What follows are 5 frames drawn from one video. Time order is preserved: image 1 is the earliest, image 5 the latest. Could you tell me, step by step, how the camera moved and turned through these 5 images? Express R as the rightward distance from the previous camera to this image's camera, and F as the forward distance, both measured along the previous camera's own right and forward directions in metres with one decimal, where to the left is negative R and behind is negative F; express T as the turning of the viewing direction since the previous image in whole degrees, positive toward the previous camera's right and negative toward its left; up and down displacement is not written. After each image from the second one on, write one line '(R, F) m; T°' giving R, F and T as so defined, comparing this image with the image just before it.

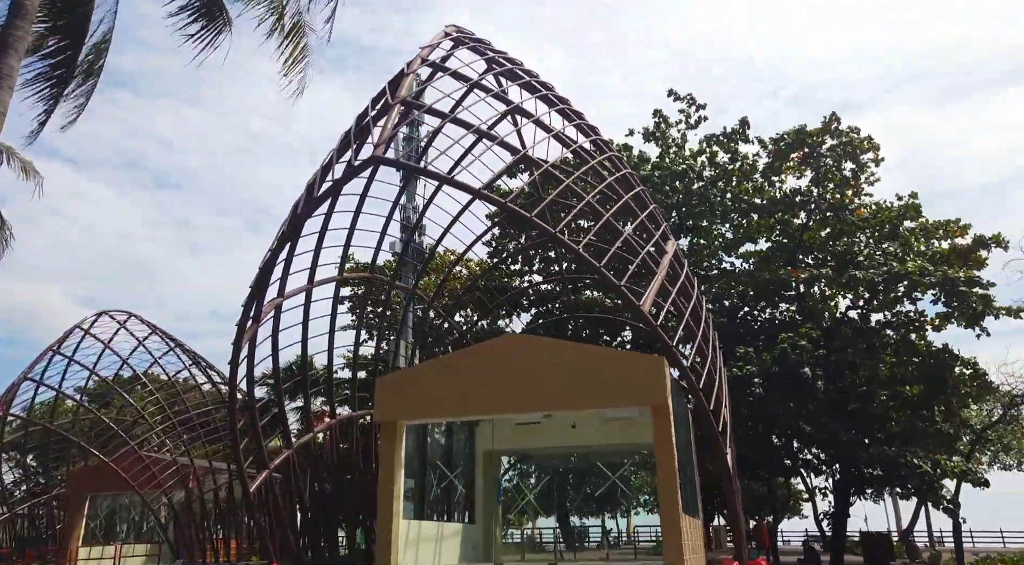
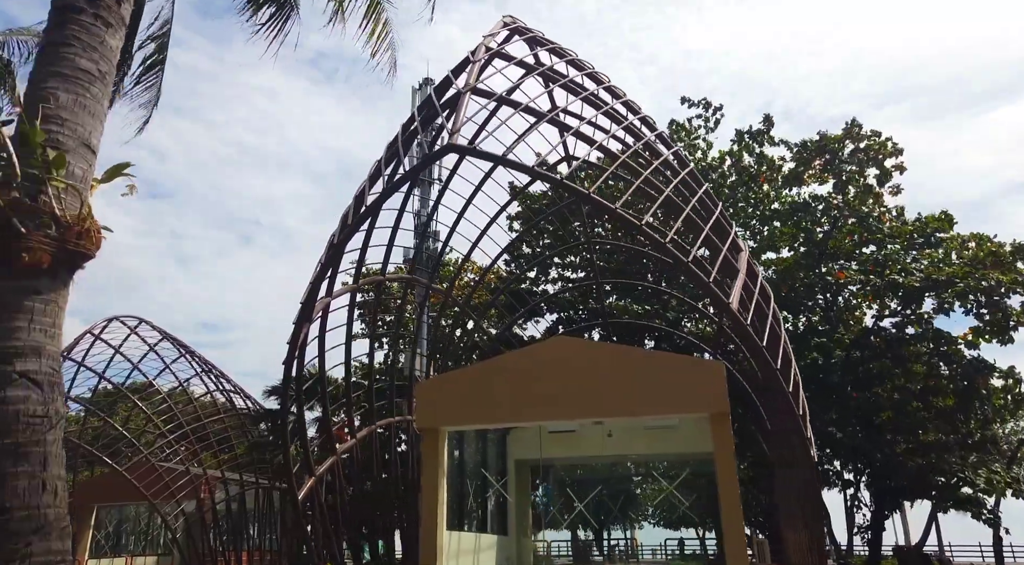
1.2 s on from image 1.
(-0.7, +0.3) m; 0°
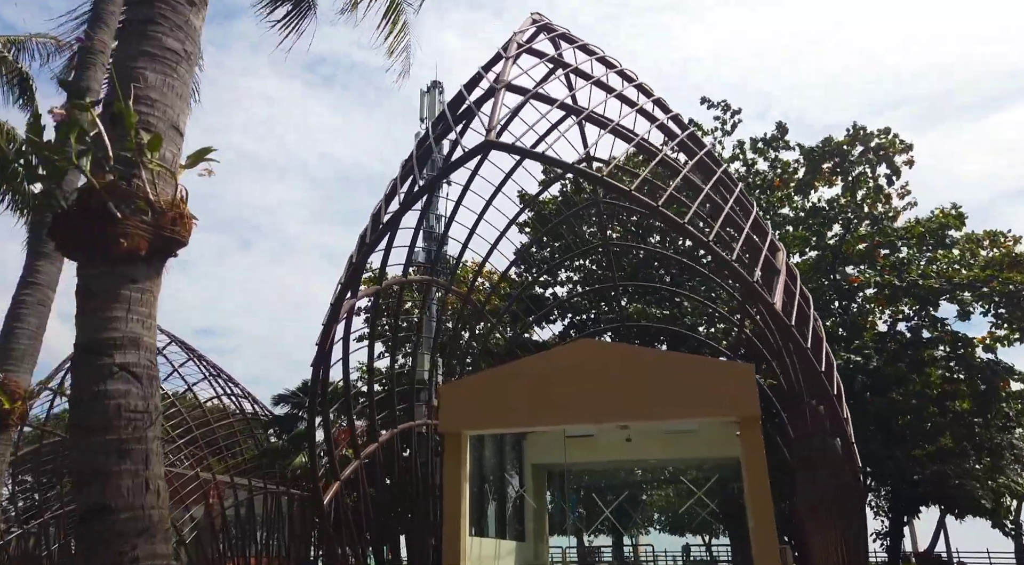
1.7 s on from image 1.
(-0.3, +0.1) m; 0°
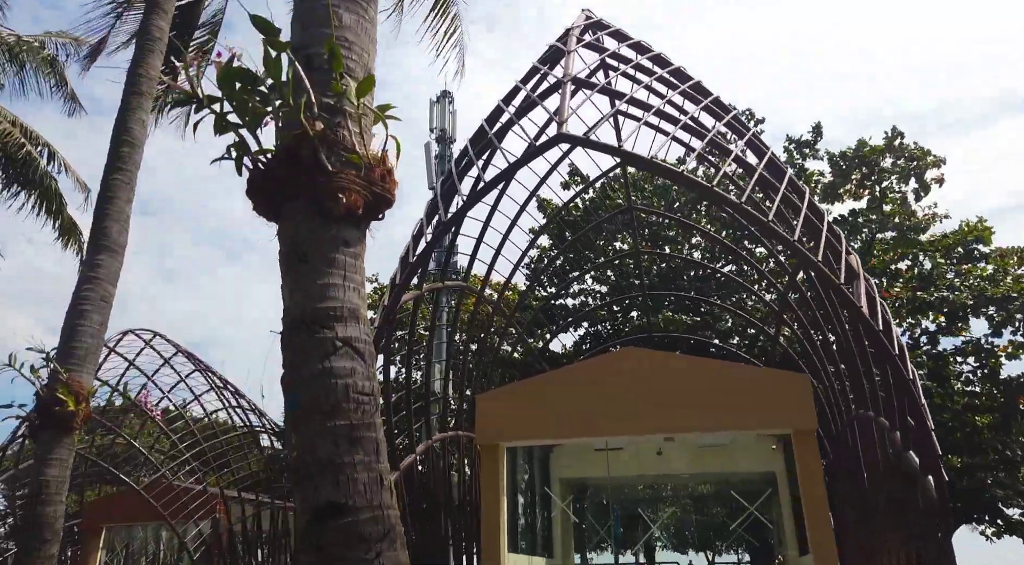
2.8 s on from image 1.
(-0.6, +0.2) m; +1°
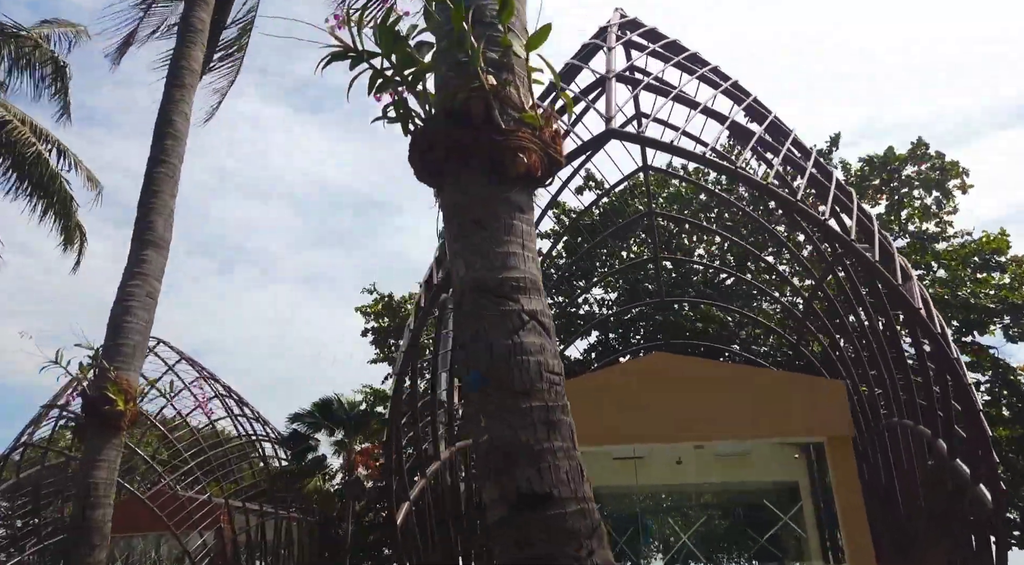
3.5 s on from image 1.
(-0.4, +0.1) m; 0°
